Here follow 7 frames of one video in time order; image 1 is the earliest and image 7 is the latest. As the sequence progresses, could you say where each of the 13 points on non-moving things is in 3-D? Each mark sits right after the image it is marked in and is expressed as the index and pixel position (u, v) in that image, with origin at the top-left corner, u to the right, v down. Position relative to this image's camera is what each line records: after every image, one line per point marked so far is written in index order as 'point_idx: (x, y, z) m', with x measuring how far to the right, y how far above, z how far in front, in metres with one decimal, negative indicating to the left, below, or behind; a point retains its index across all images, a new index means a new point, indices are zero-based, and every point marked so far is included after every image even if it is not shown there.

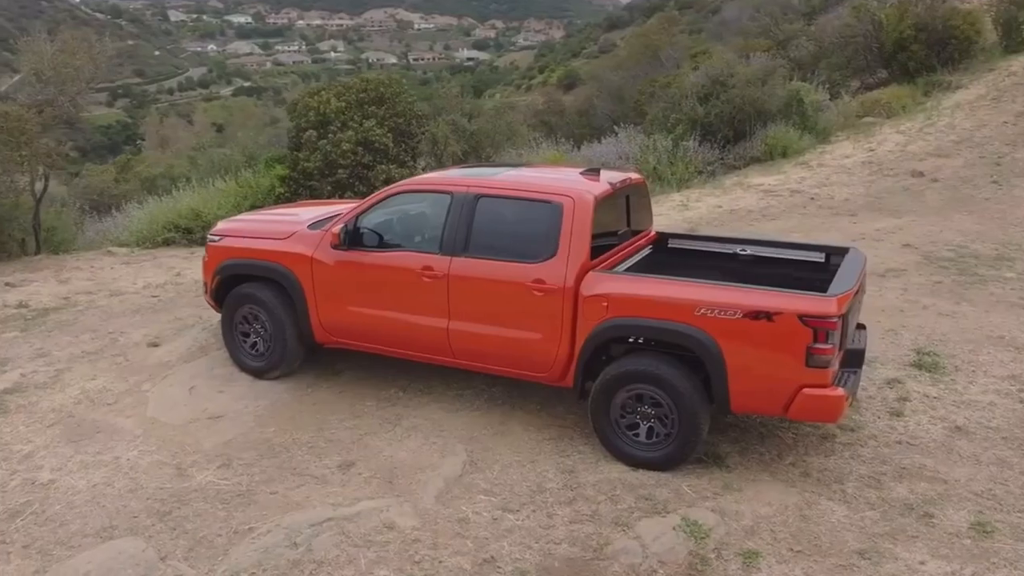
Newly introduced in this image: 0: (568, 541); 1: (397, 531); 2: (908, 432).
0: (+0.2, -0.9, +5.0) m
1: (-0.4, -0.9, +4.9) m
2: (+1.8, -0.6, +6.1) m
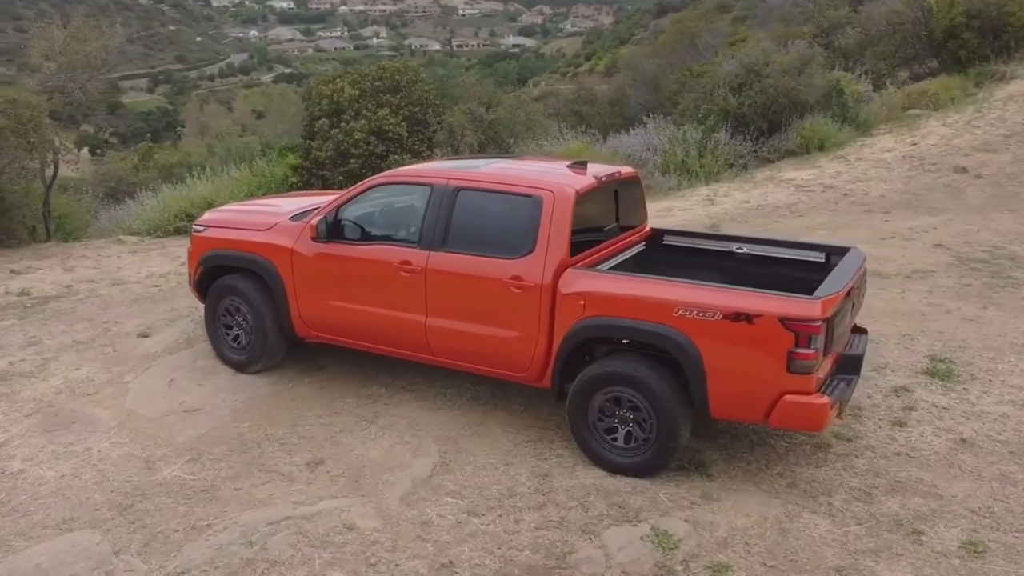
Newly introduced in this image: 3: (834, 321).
0: (+0.1, -0.9, +4.9) m
1: (-0.5, -0.9, +4.9) m
2: (+1.7, -0.7, +6.0) m
3: (+1.3, -0.1, +5.4) m
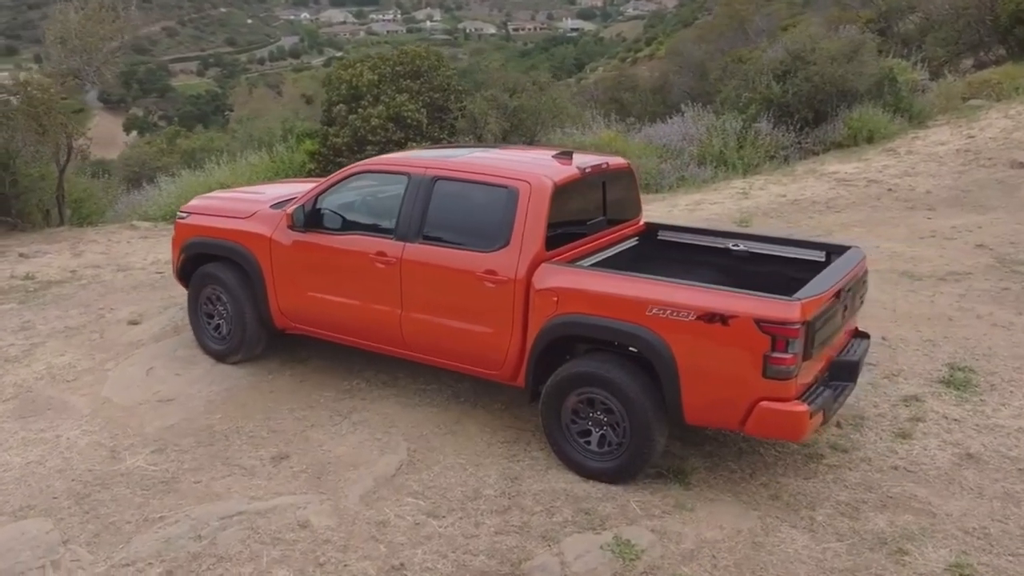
0: (-0.1, -0.9, +4.9) m
1: (-0.7, -0.9, +4.8) m
2: (+1.6, -0.7, +5.7) m
3: (+1.2, -0.1, +5.2) m
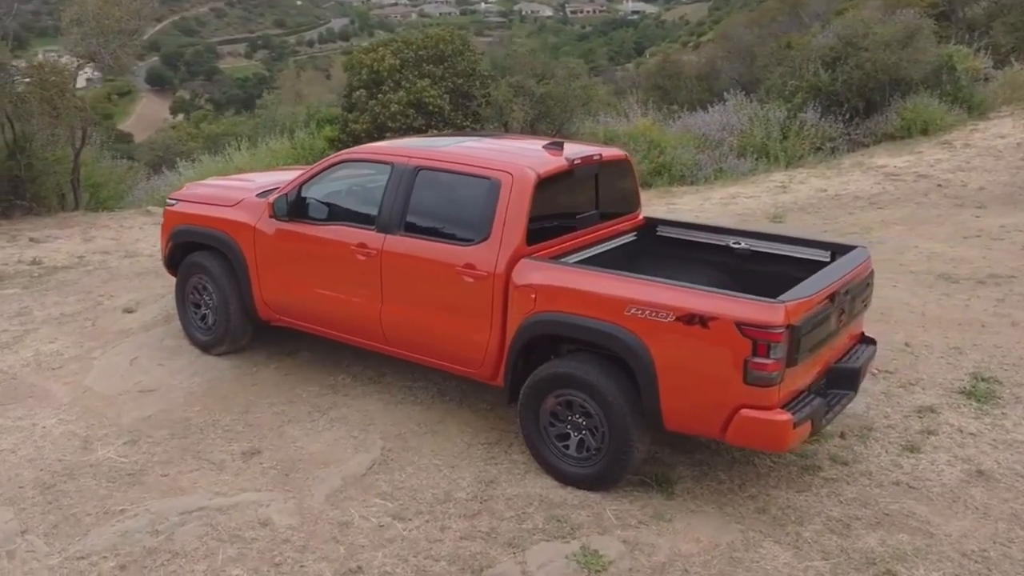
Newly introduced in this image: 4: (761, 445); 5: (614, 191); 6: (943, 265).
0: (-0.2, -0.9, +4.7) m
1: (-0.8, -0.8, +4.8) m
2: (+1.6, -0.7, +5.4) m
3: (+1.1, -0.2, +4.9) m
4: (+0.9, -0.5, +4.9) m
5: (+0.4, +0.4, +5.7) m
6: (+2.2, +0.1, +7.0) m
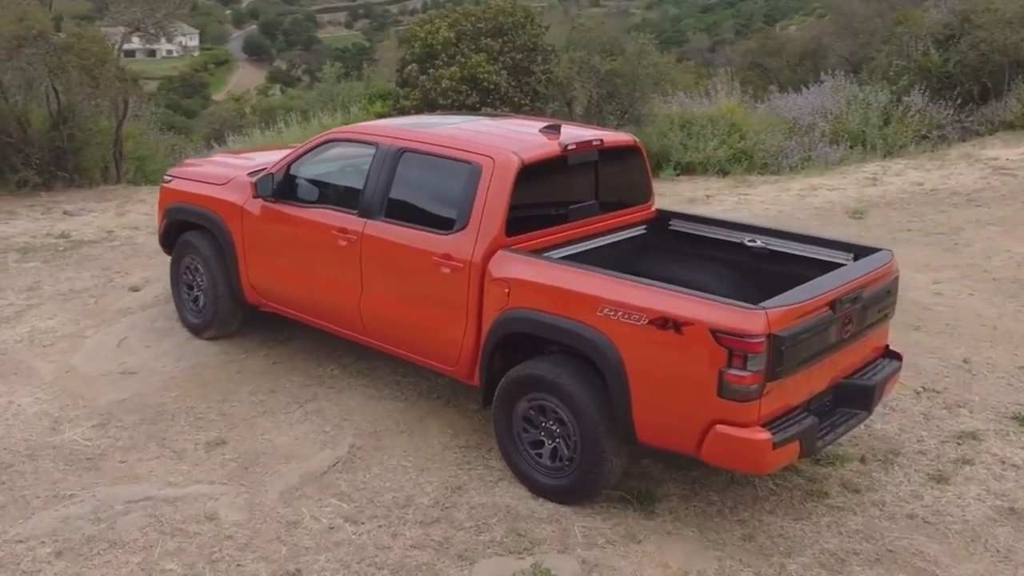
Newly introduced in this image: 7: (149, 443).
0: (-0.4, -0.9, +4.5) m
1: (-1.0, -0.8, +4.6) m
2: (+1.5, -0.8, +4.9) m
3: (+0.9, -0.2, +4.4) m
4: (+0.7, -0.6, +4.4) m
5: (+0.4, +0.4, +5.3) m
6: (+2.4, +0.1, +6.3) m
7: (-1.3, -0.6, +5.0) m
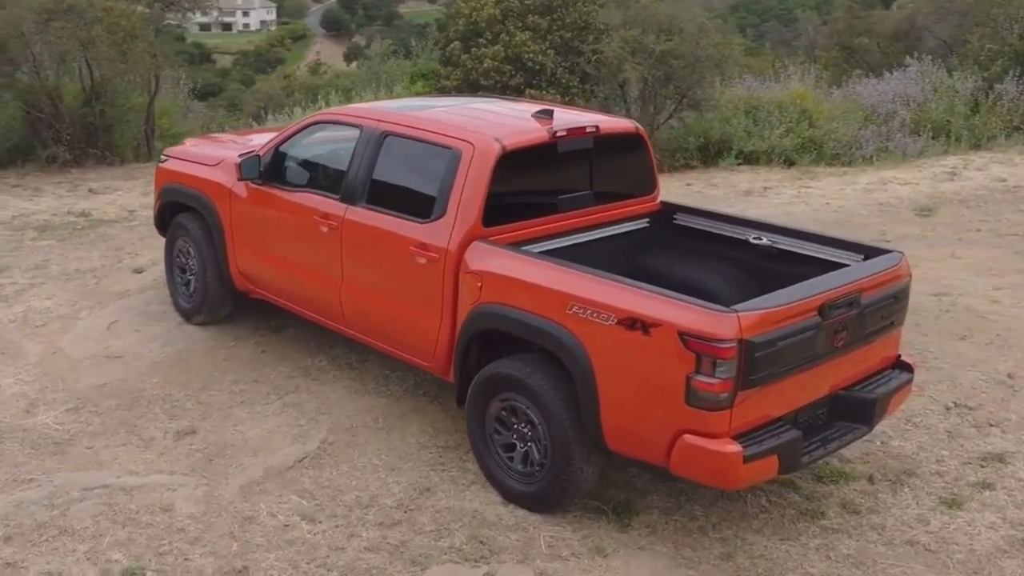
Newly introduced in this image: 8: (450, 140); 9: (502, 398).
0: (-0.6, -0.9, +4.3) m
1: (-1.1, -0.7, +4.5) m
2: (+1.4, -0.8, +4.4) m
3: (+0.8, -0.2, +4.0) m
4: (+0.6, -0.6, +4.1) m
5: (+0.4, +0.4, +4.9) m
6: (+2.5, 0.0, +5.7) m
7: (-1.4, -0.5, +4.9) m
8: (-0.2, +0.5, +4.6) m
9: (0.0, -0.4, +4.5) m
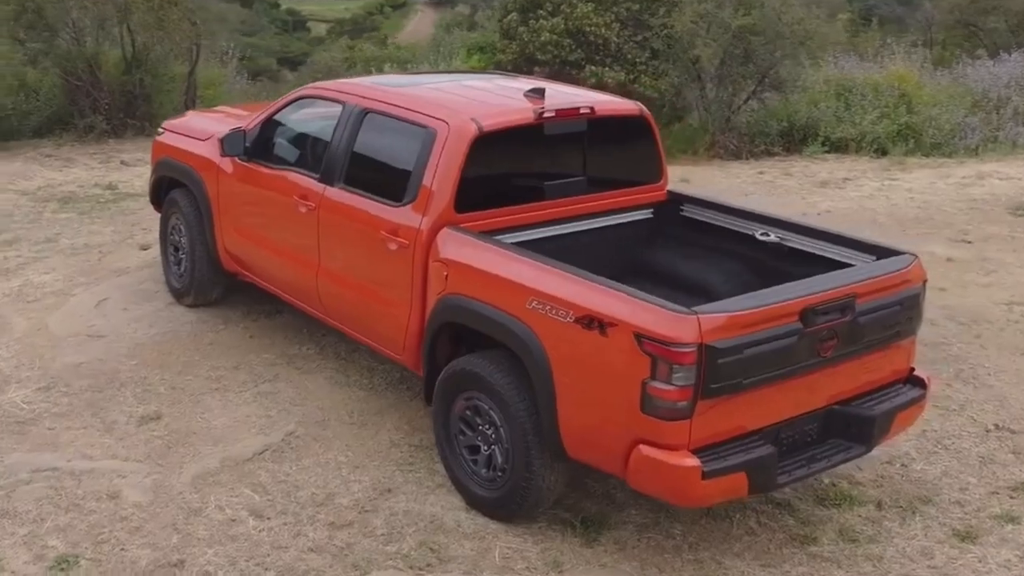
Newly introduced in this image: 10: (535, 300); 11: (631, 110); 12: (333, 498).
0: (-0.7, -0.8, +3.9) m
1: (-1.3, -0.7, +4.2) m
2: (+1.2, -0.8, +3.7) m
3: (+0.6, -0.2, +3.5) m
4: (+0.4, -0.6, +3.6) m
5: (+0.4, +0.4, +4.4) m
6: (+2.5, 0.0, +4.8) m
7: (-1.4, -0.4, +4.7) m
8: (-0.3, +0.5, +4.2) m
9: (-0.1, -0.3, +4.1) m
10: (0.0, 0.0, +3.7) m
11: (+0.4, +0.6, +4.4) m
12: (-0.6, -0.7, +4.2) m
